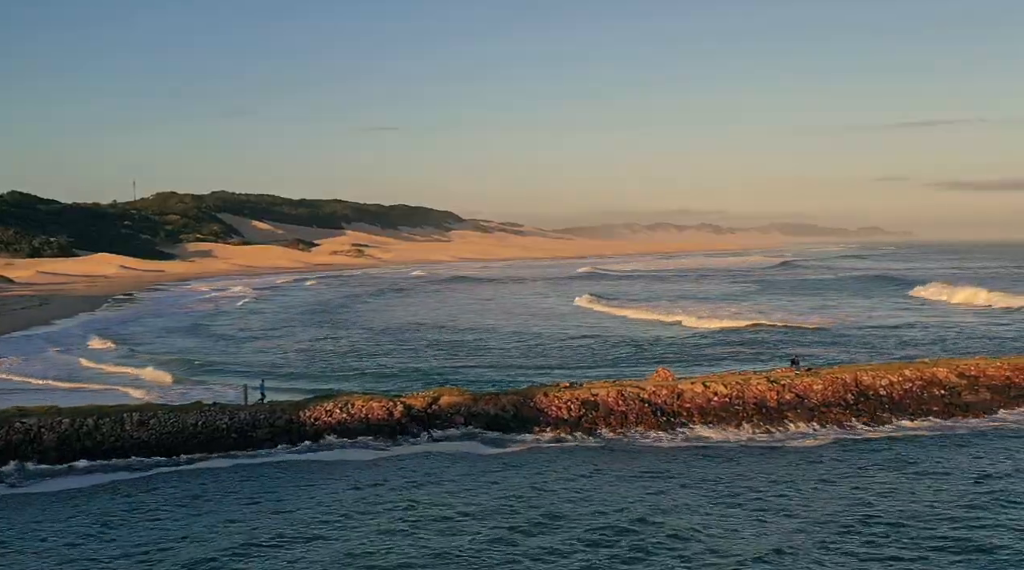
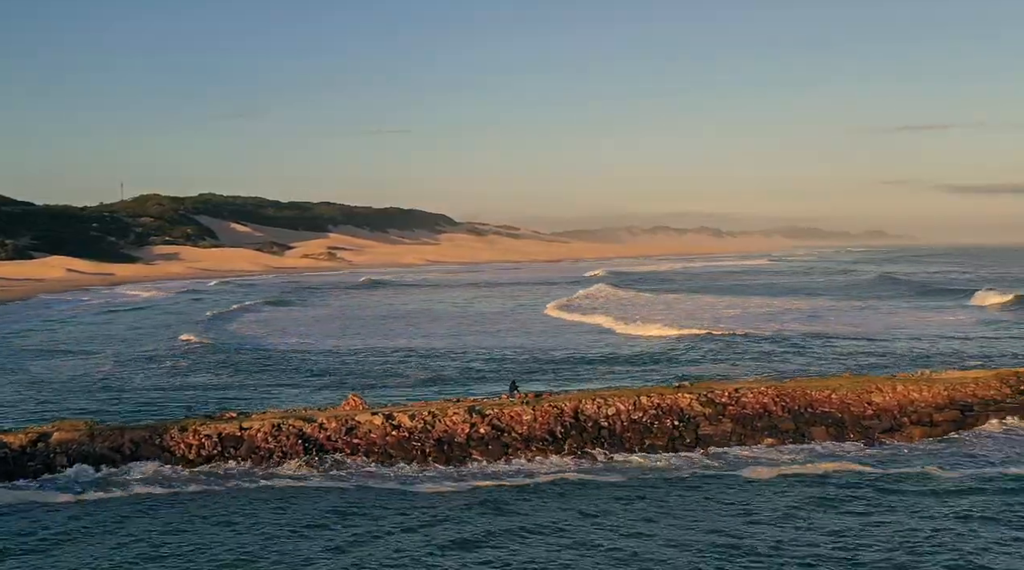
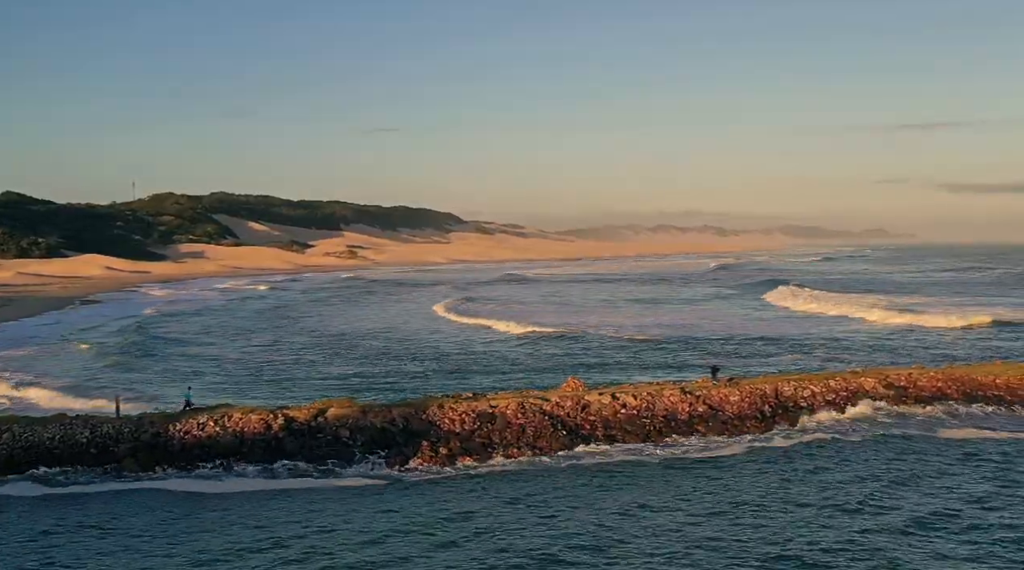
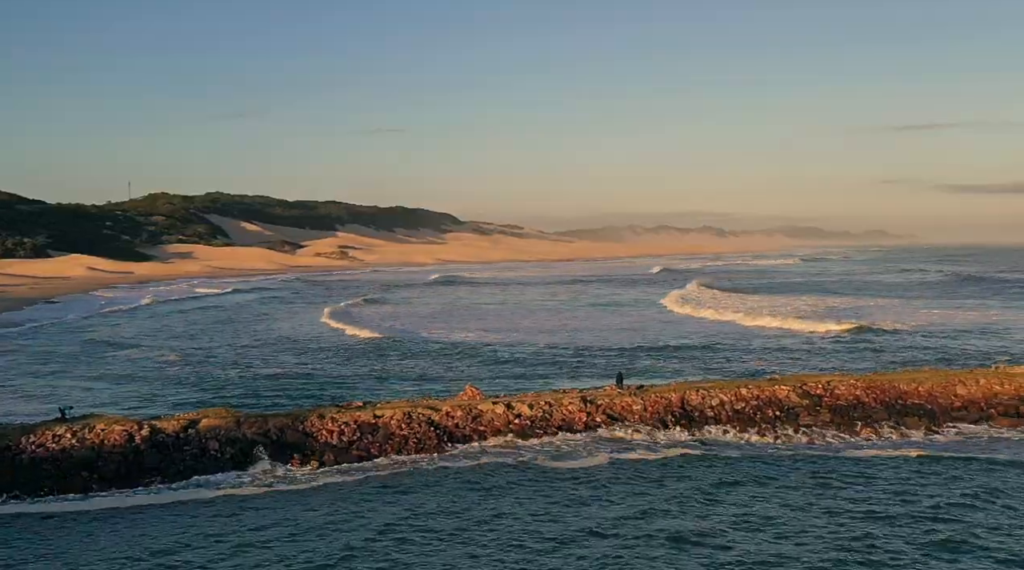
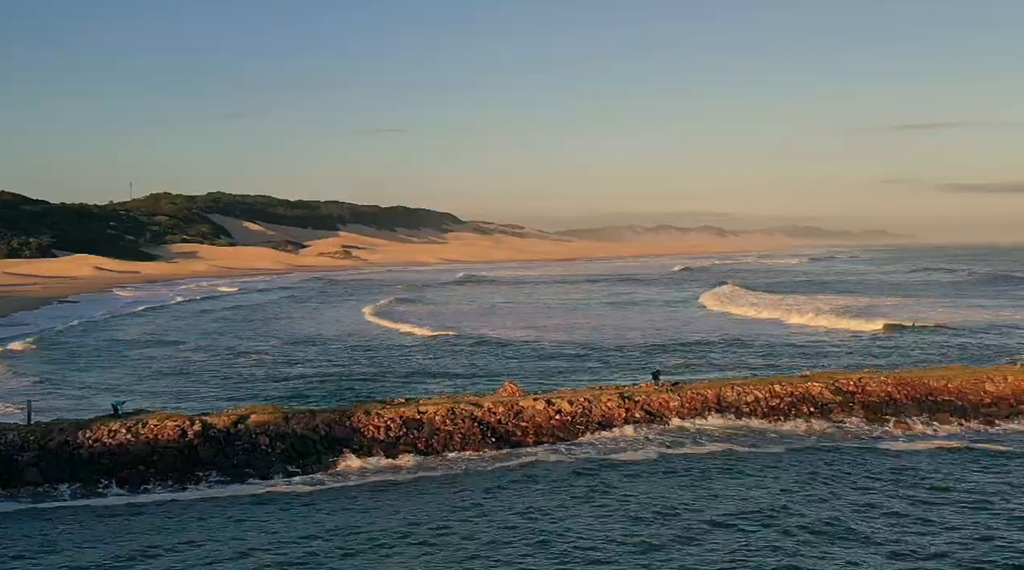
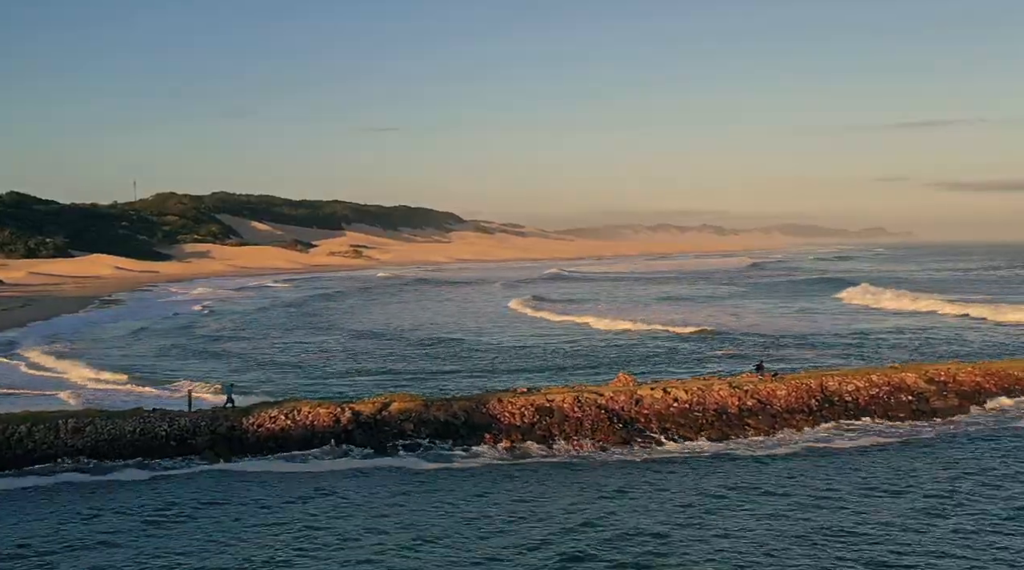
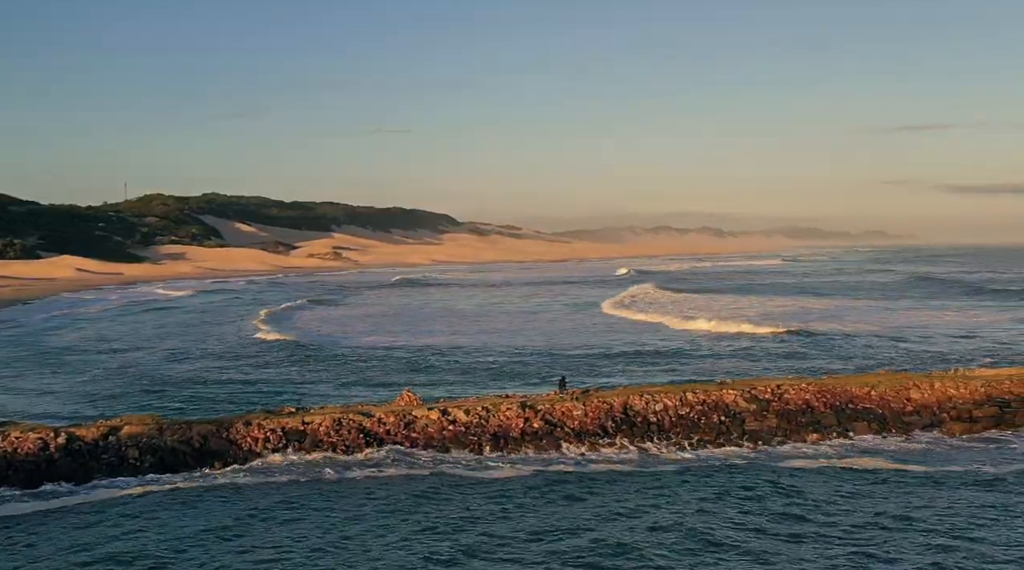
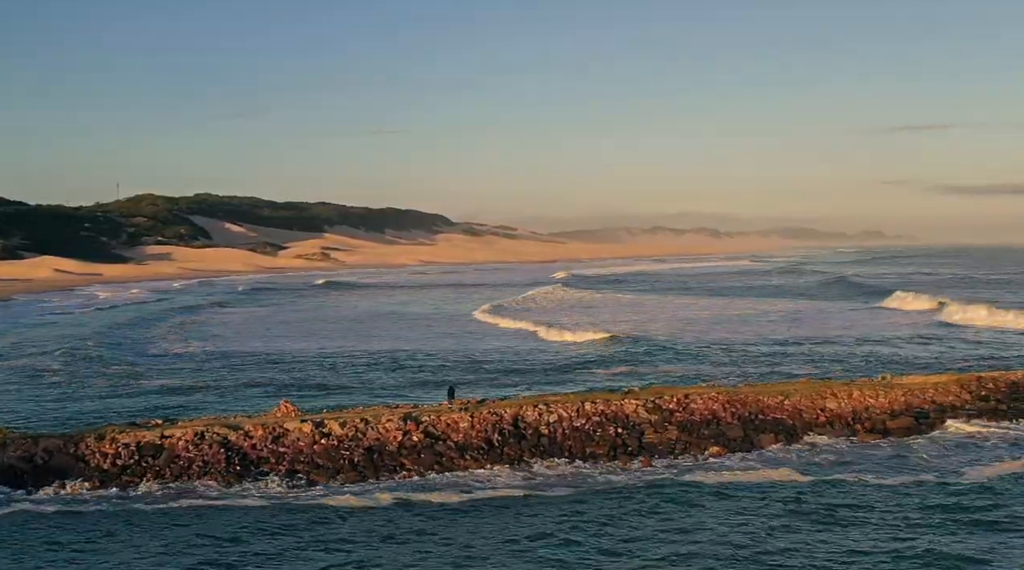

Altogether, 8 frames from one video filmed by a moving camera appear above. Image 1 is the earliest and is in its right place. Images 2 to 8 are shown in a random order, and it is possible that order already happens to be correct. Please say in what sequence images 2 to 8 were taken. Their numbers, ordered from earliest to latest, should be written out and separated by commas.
6, 3, 5, 4, 7, 2, 8
